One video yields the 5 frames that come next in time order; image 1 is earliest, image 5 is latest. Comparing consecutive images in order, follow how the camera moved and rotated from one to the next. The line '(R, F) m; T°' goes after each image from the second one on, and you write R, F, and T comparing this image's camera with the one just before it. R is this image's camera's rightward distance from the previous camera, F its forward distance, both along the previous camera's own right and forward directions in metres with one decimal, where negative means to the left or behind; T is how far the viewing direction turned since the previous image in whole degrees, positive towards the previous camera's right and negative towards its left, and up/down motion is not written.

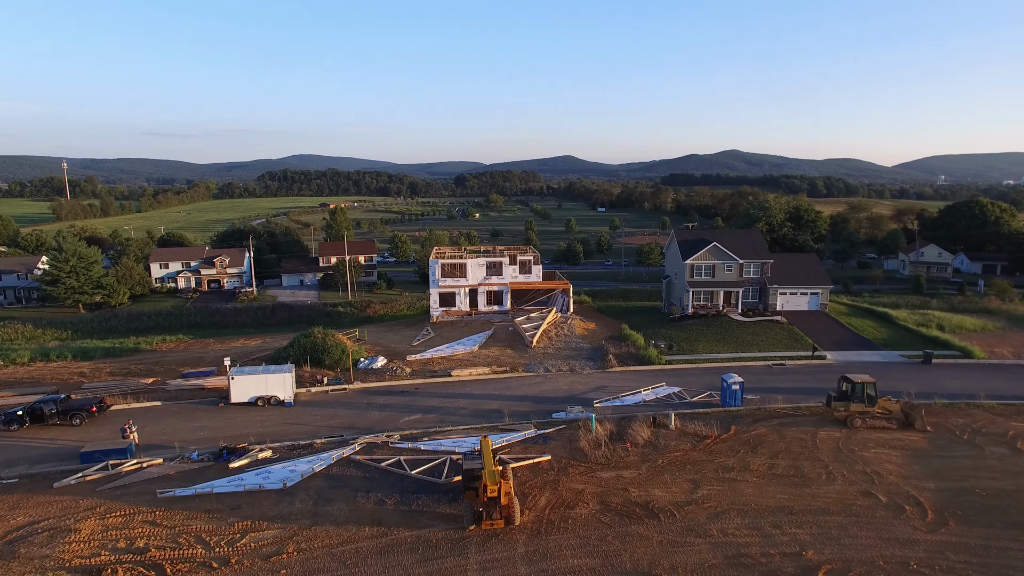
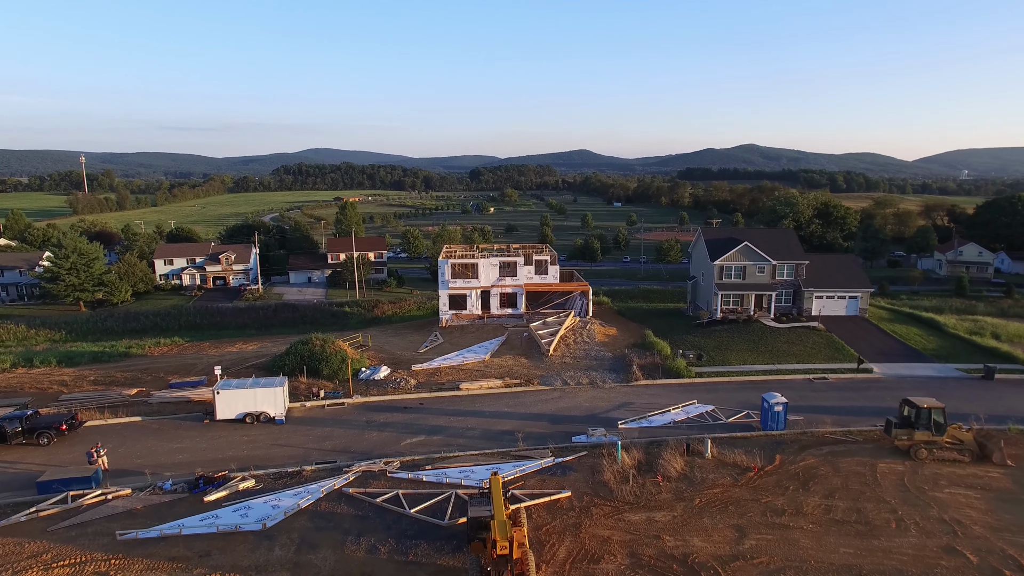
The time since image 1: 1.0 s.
(0.0, +2.4) m; -1°
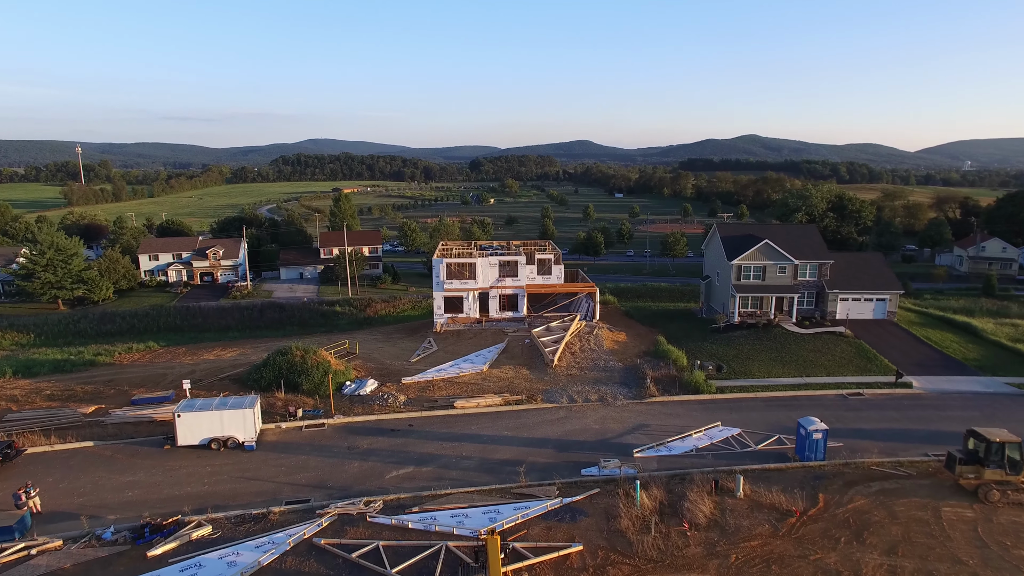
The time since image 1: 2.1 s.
(0.0, +2.6) m; 0°
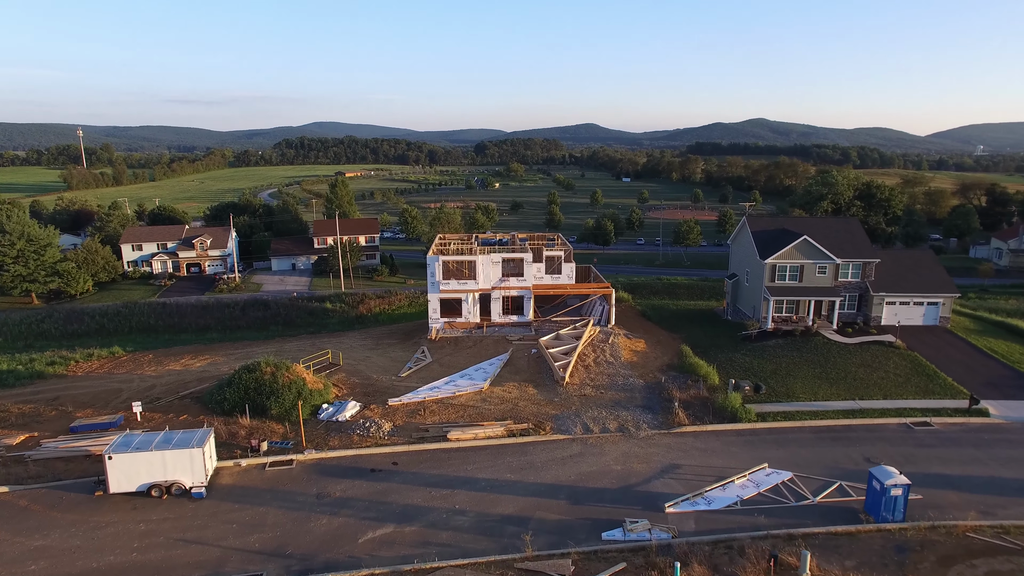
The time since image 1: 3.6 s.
(0.0, +3.6) m; 0°
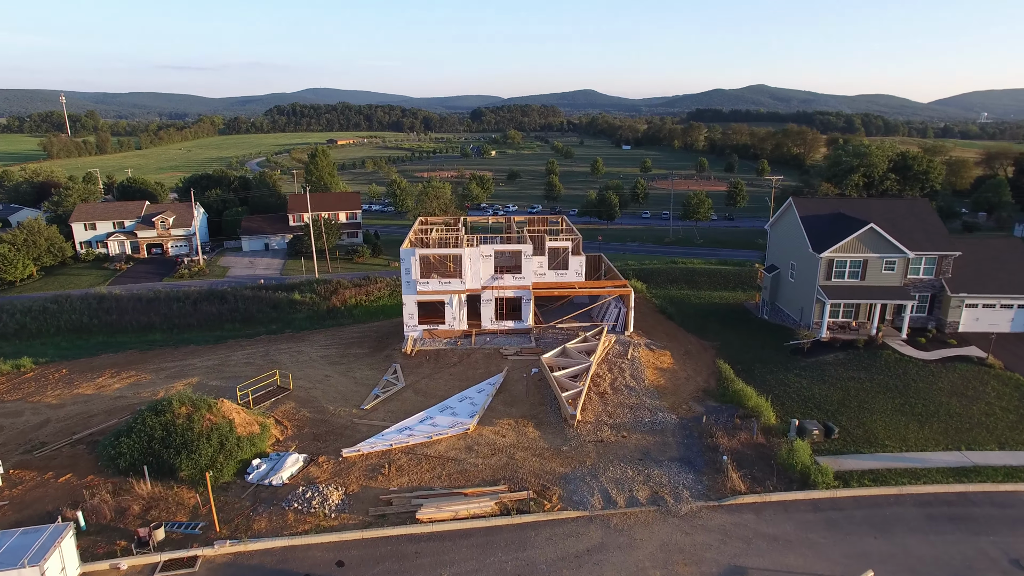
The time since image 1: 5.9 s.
(+0.1, +5.4) m; 0°
